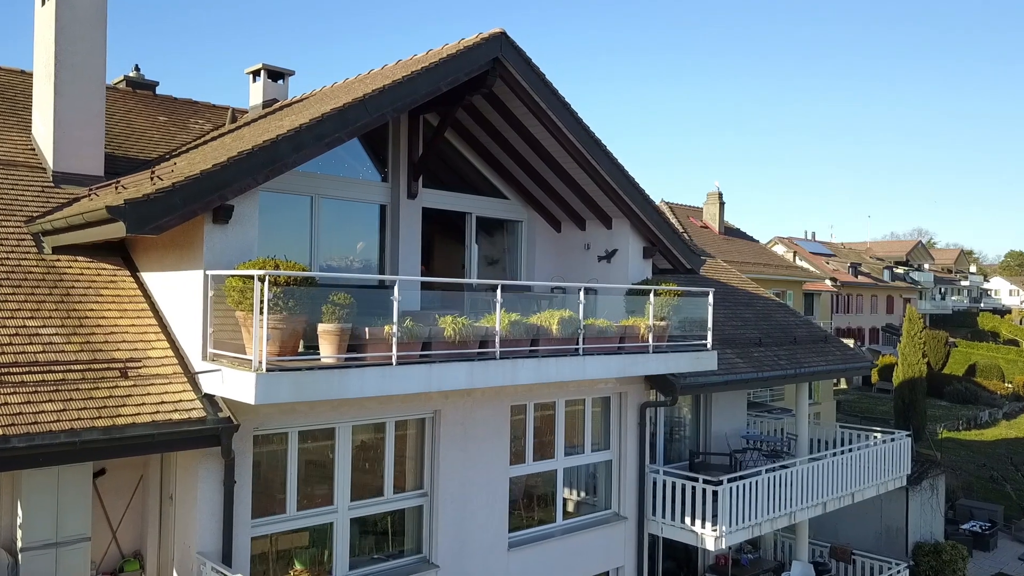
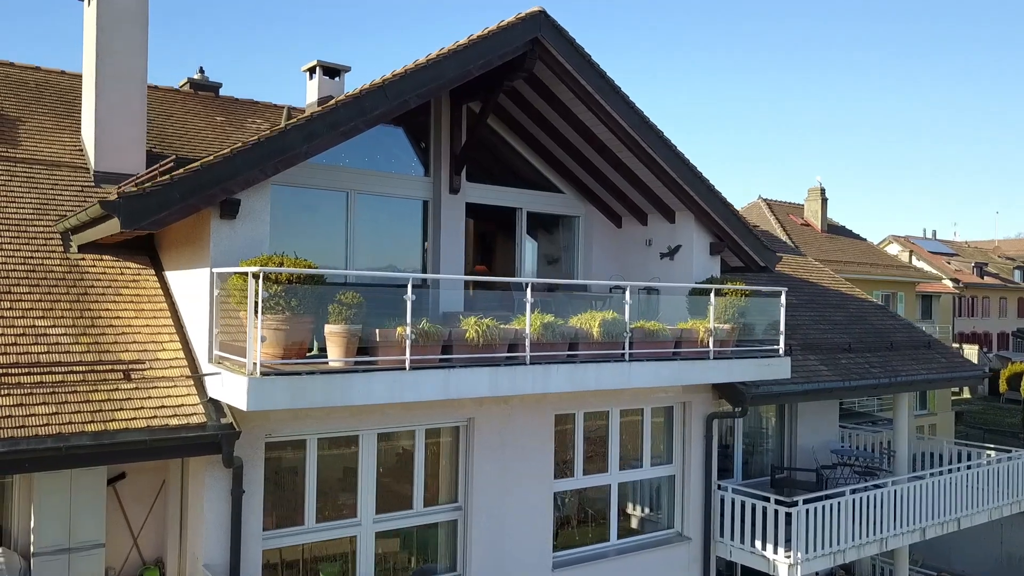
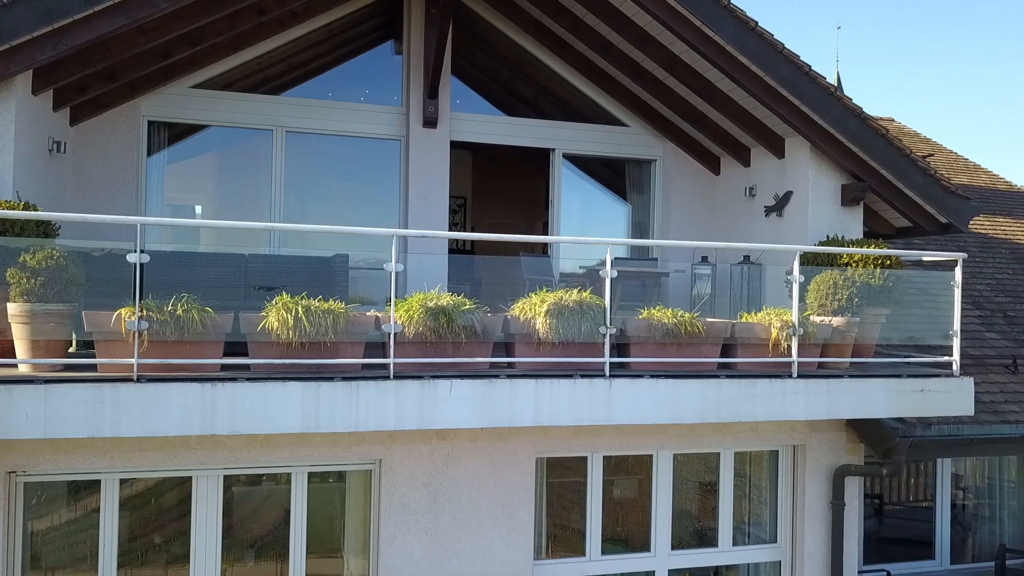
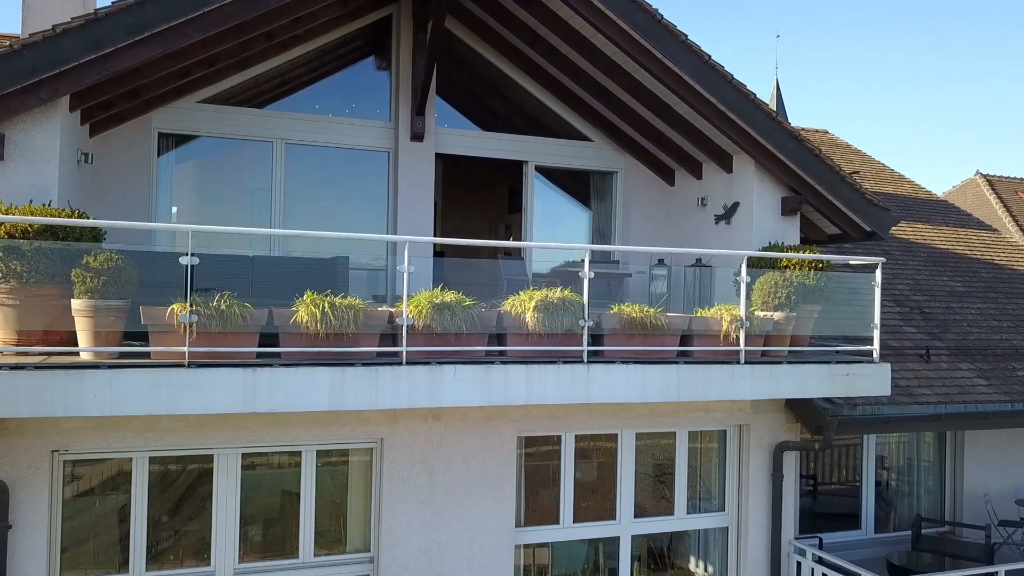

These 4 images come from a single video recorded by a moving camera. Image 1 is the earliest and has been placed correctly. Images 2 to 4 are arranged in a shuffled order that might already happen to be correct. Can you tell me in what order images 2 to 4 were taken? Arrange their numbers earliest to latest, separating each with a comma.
2, 4, 3
